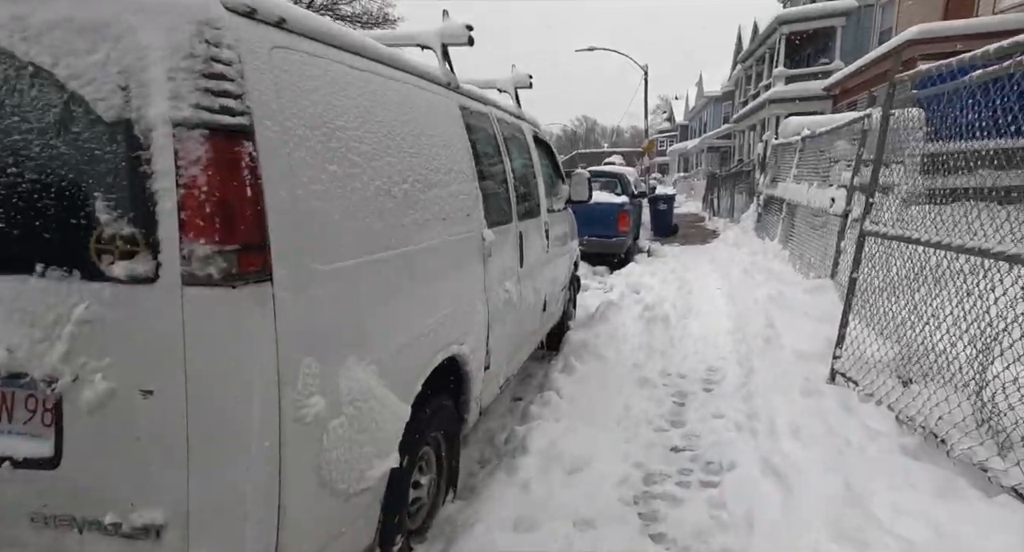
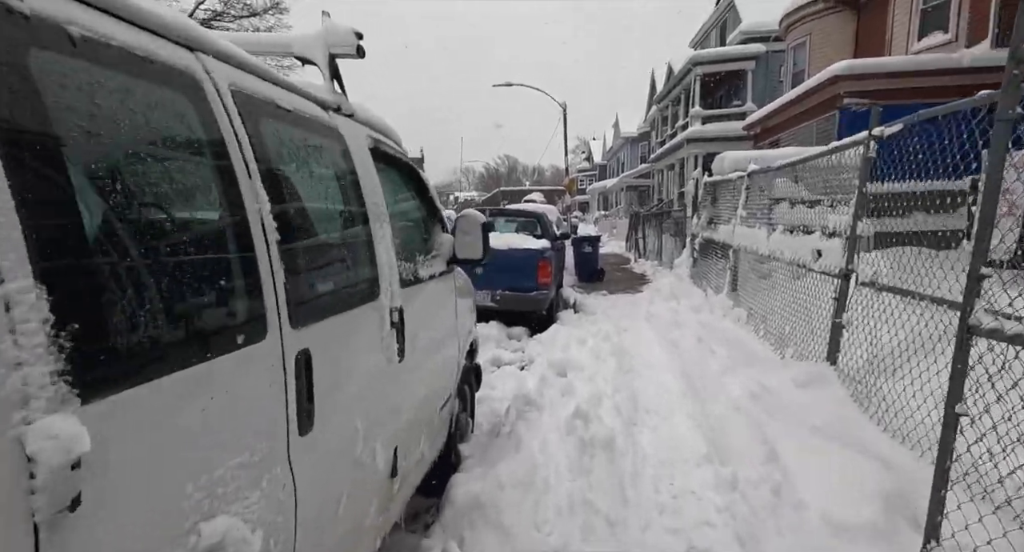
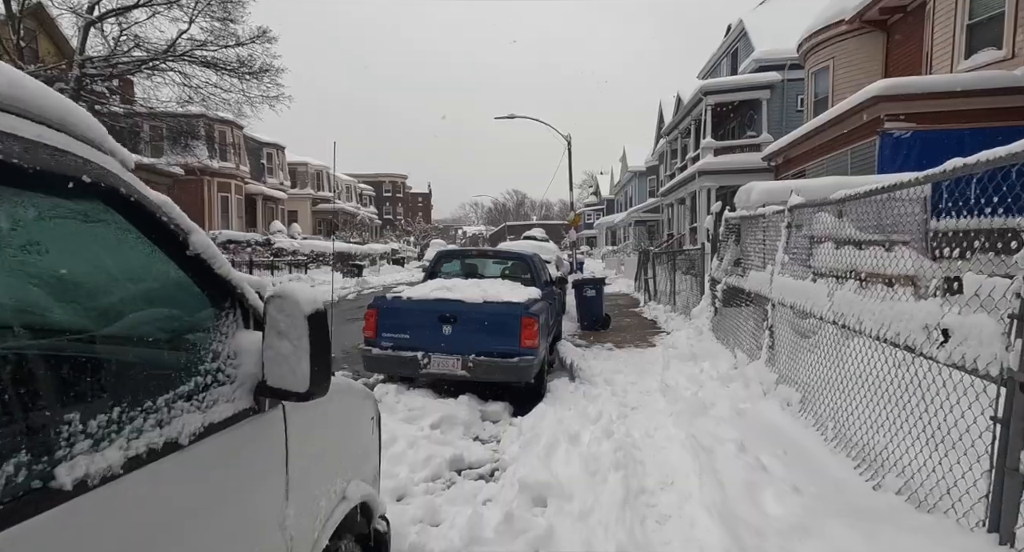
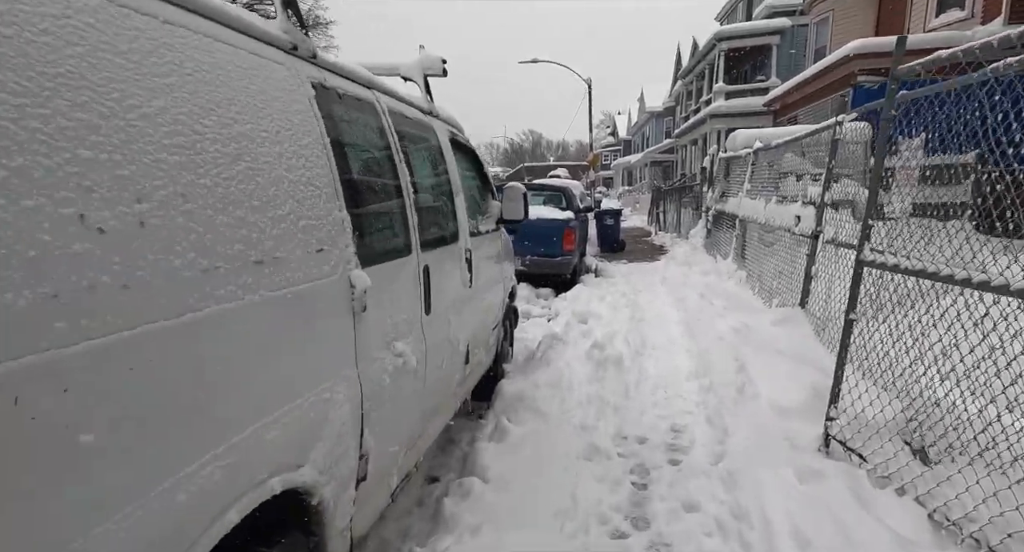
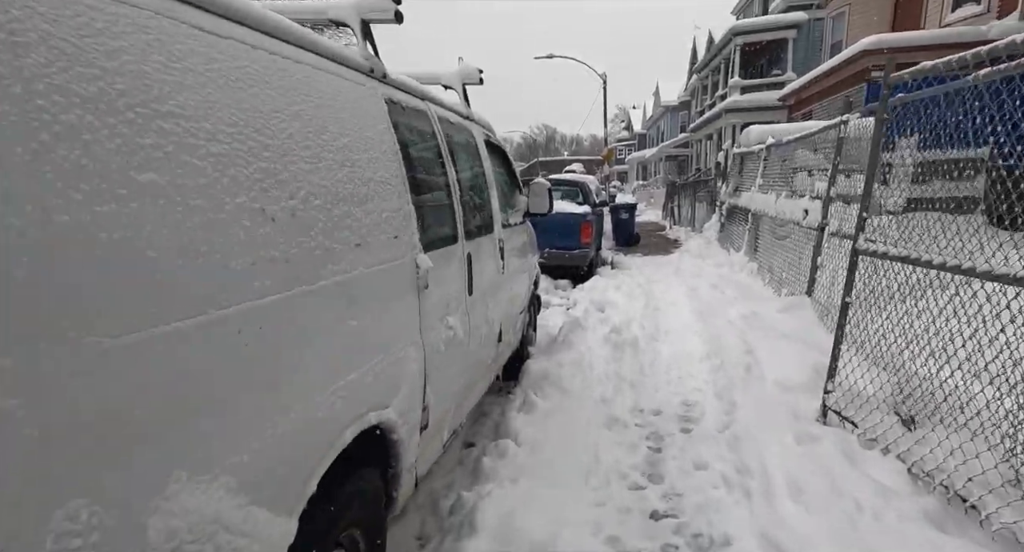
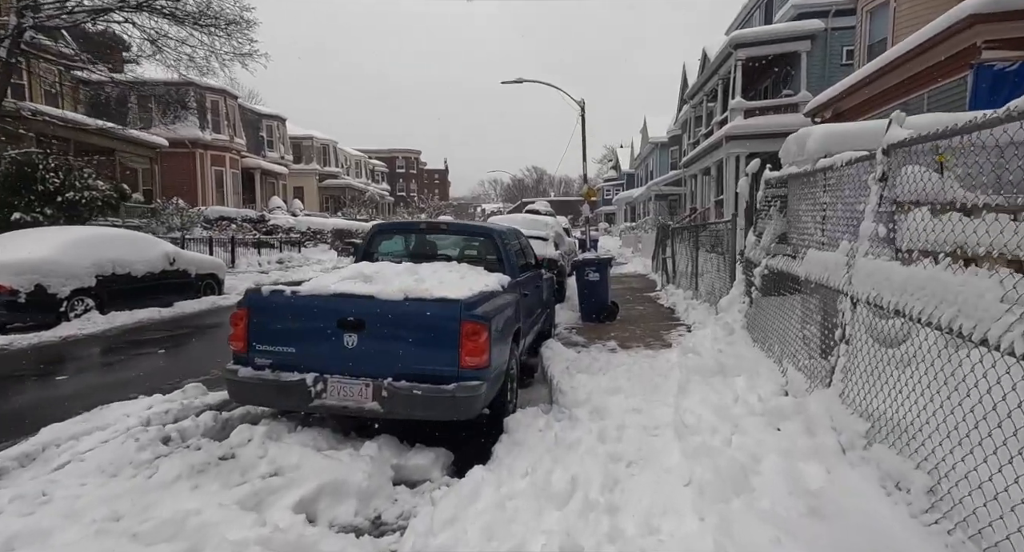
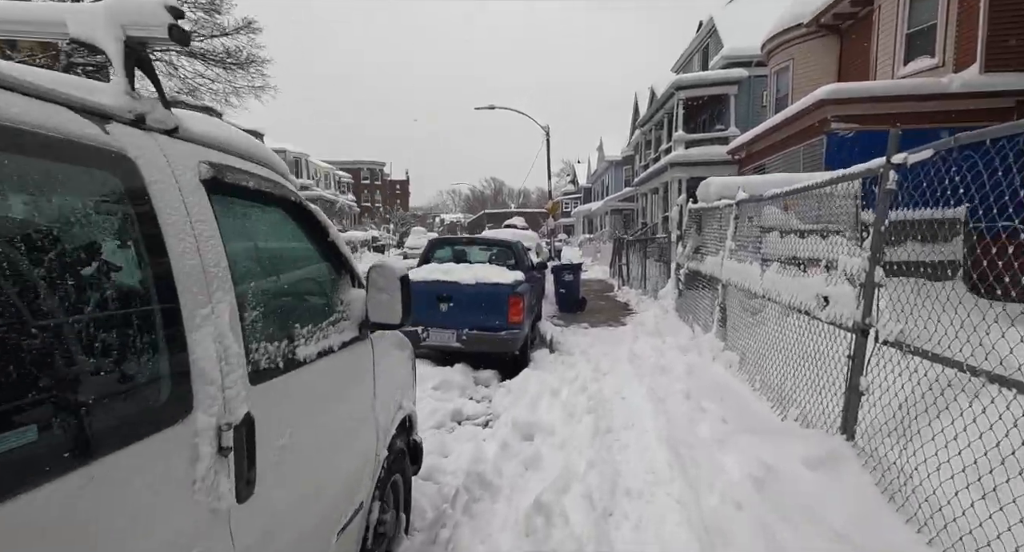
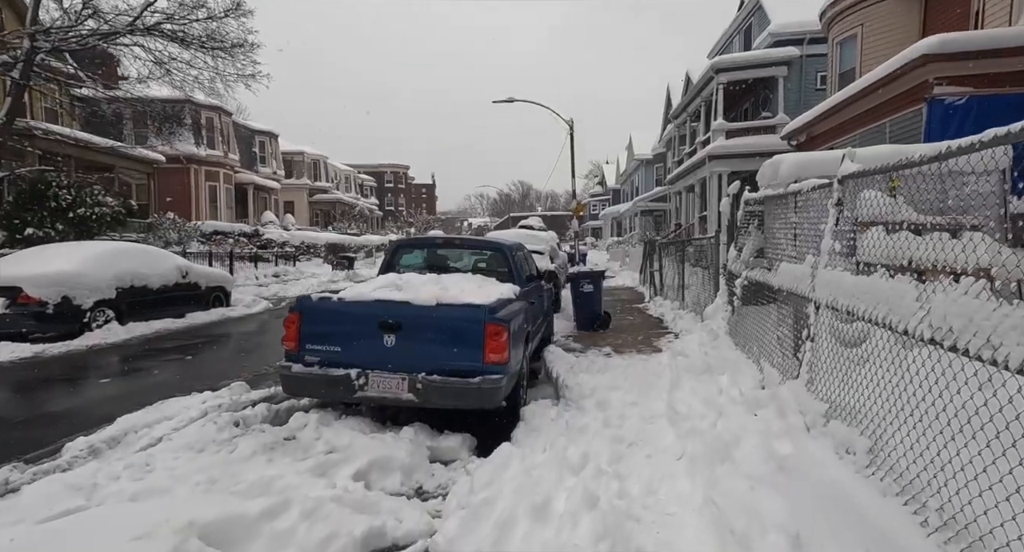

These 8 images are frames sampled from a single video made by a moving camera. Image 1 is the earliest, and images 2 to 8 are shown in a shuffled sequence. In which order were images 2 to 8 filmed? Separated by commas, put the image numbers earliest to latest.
5, 4, 2, 7, 3, 8, 6
